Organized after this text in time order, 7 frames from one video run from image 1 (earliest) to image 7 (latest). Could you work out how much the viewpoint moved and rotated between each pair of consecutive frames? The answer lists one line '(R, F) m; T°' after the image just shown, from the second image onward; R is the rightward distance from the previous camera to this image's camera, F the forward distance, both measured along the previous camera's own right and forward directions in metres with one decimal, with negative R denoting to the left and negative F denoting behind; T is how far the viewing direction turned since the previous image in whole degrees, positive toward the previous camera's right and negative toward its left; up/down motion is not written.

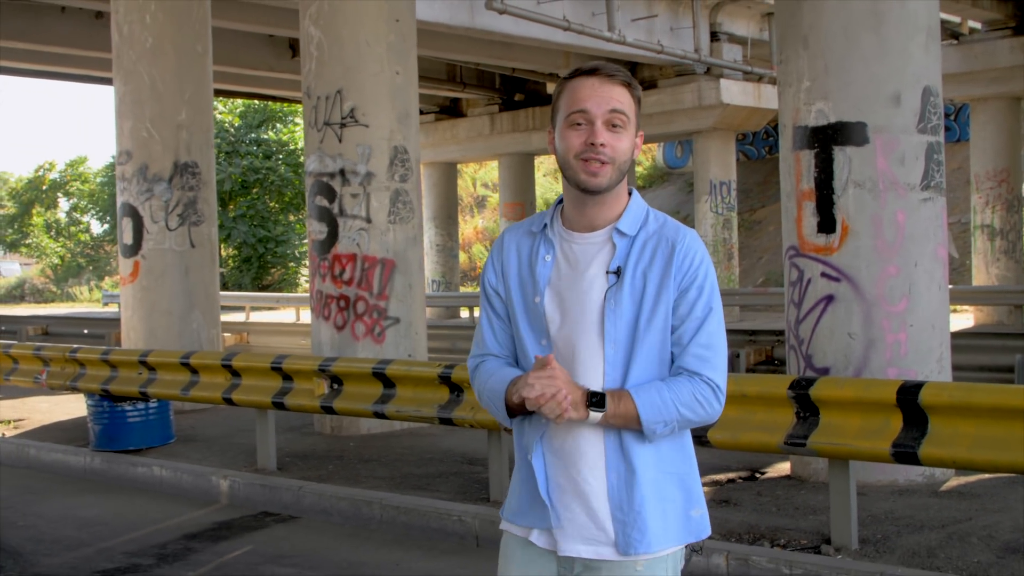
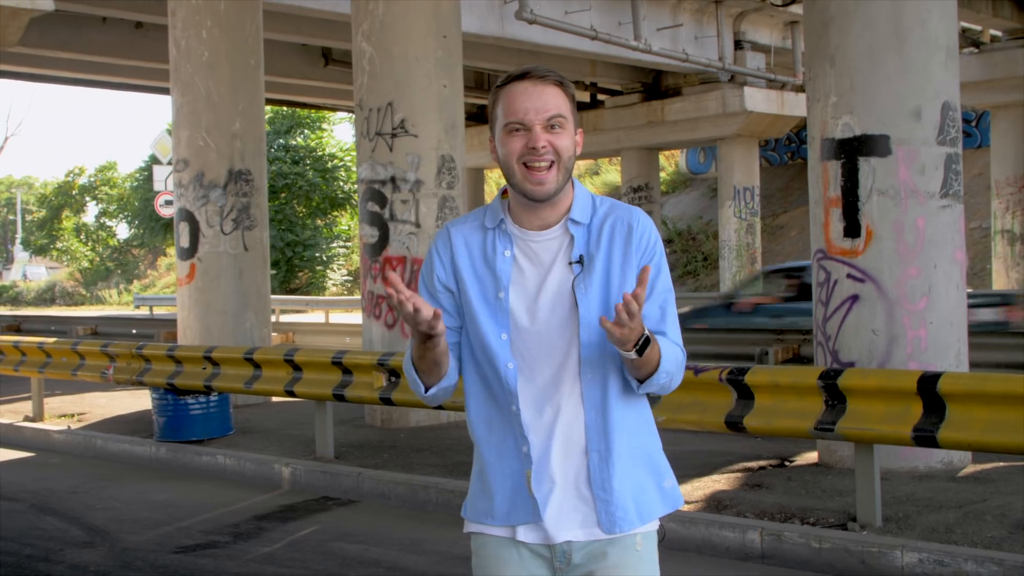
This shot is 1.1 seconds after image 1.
(-0.2, -0.6) m; -1°
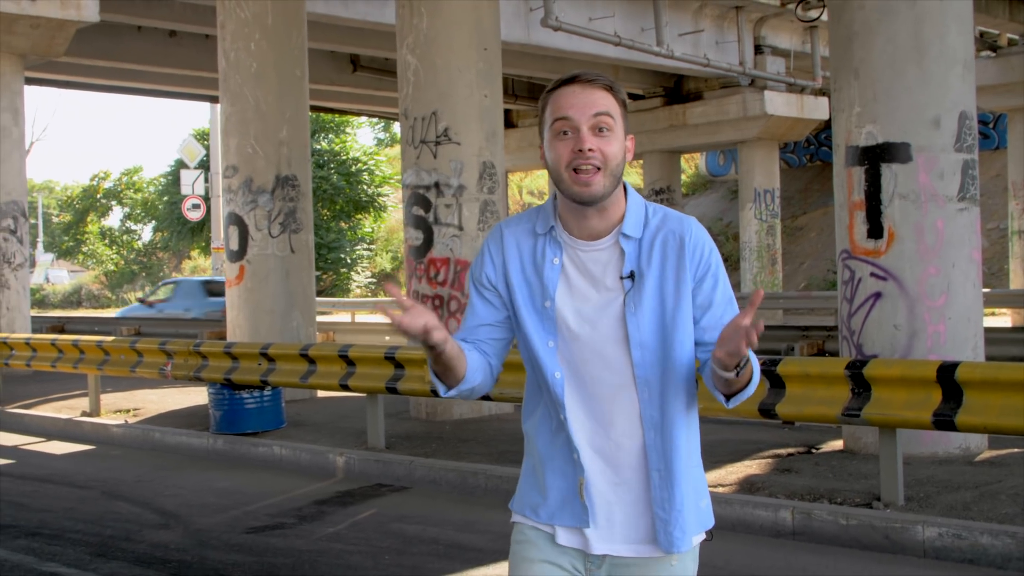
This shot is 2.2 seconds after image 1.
(-0.2, -0.5) m; -1°
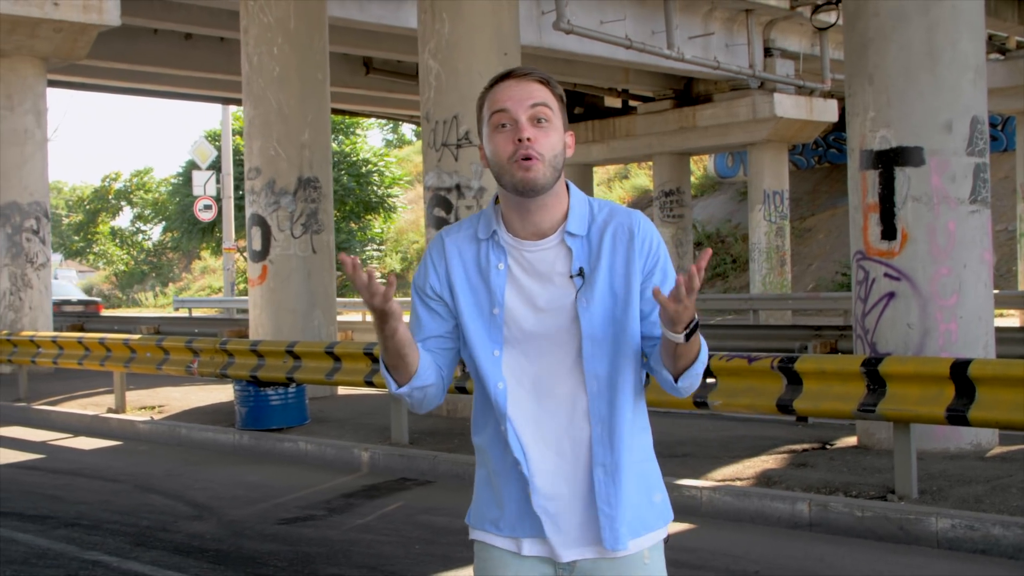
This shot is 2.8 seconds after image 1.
(-0.1, -0.2) m; 0°
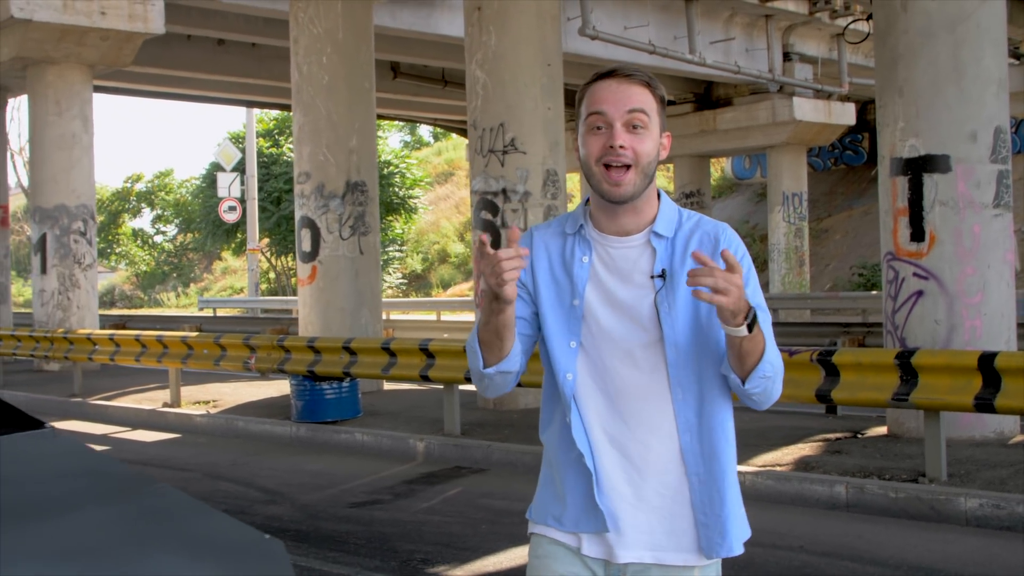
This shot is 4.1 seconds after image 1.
(-0.3, -0.6) m; -1°
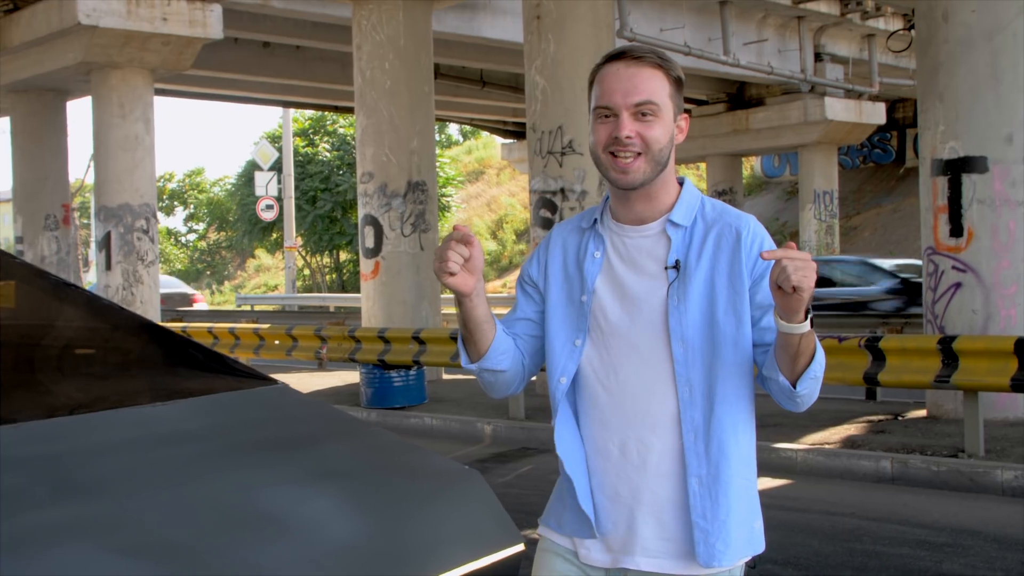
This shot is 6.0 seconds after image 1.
(-0.4, -0.7) m; -1°
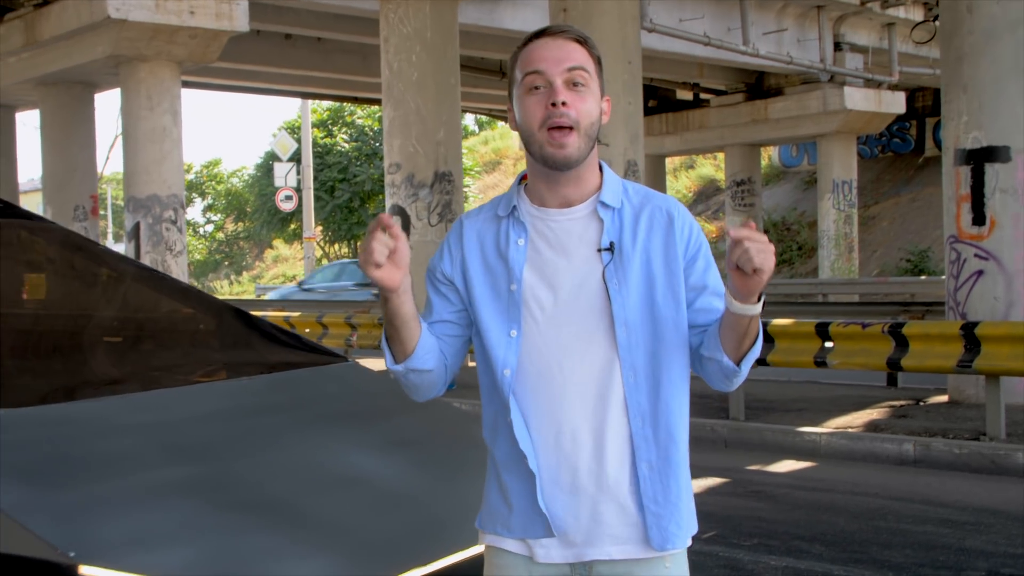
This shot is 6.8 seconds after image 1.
(-0.1, -0.2) m; -1°
